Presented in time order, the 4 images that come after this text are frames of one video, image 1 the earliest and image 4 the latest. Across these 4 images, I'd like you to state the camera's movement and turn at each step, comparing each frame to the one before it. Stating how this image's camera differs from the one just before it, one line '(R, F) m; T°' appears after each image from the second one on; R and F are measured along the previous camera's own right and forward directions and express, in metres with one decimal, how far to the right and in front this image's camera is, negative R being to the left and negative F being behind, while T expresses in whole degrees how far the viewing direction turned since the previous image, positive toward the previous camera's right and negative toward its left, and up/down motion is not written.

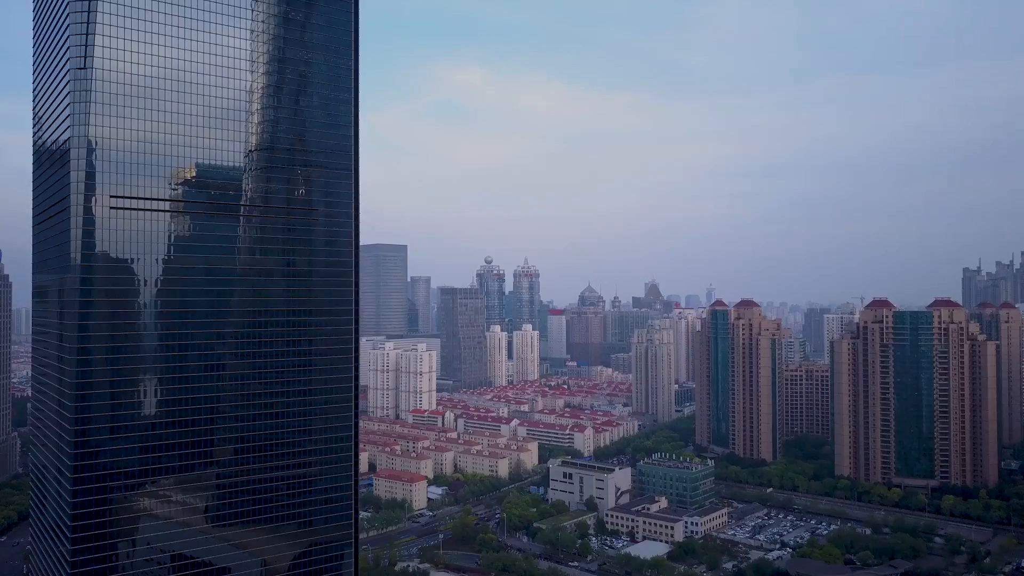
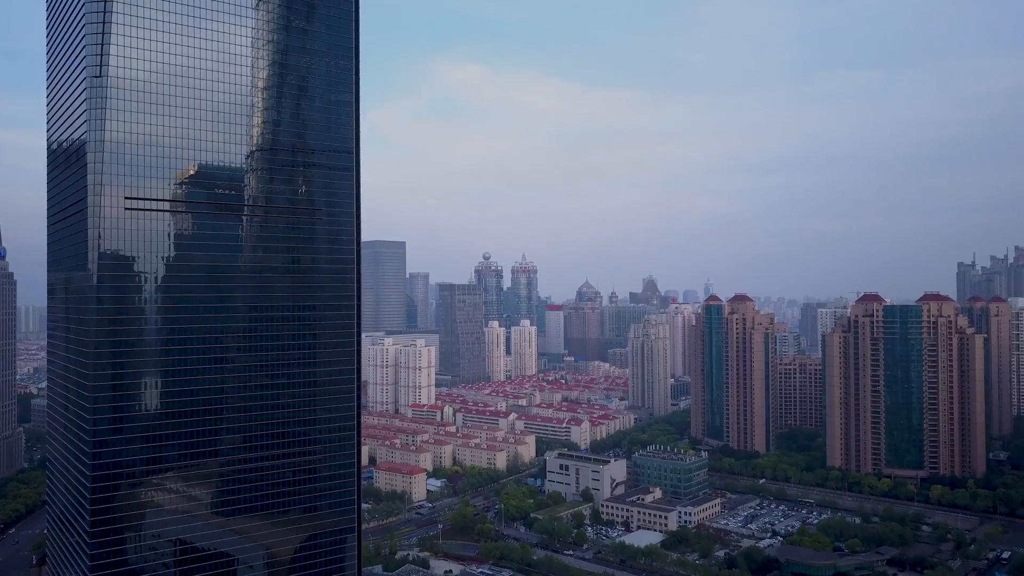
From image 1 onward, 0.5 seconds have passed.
(+0.2, -1.5) m; 0°
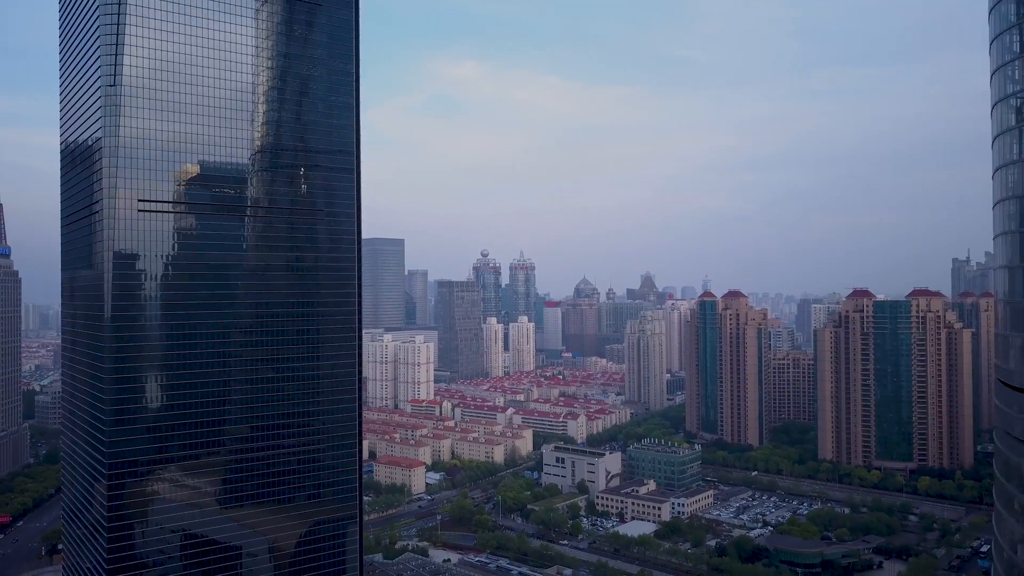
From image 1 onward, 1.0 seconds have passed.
(+0.2, -1.6) m; 0°
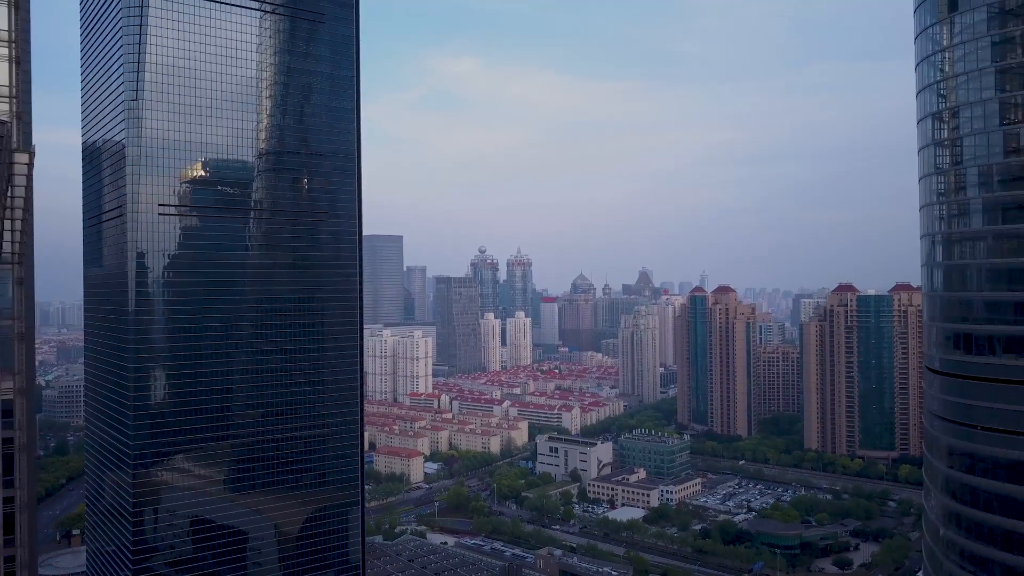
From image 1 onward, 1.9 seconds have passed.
(+0.5, -2.9) m; 0°
